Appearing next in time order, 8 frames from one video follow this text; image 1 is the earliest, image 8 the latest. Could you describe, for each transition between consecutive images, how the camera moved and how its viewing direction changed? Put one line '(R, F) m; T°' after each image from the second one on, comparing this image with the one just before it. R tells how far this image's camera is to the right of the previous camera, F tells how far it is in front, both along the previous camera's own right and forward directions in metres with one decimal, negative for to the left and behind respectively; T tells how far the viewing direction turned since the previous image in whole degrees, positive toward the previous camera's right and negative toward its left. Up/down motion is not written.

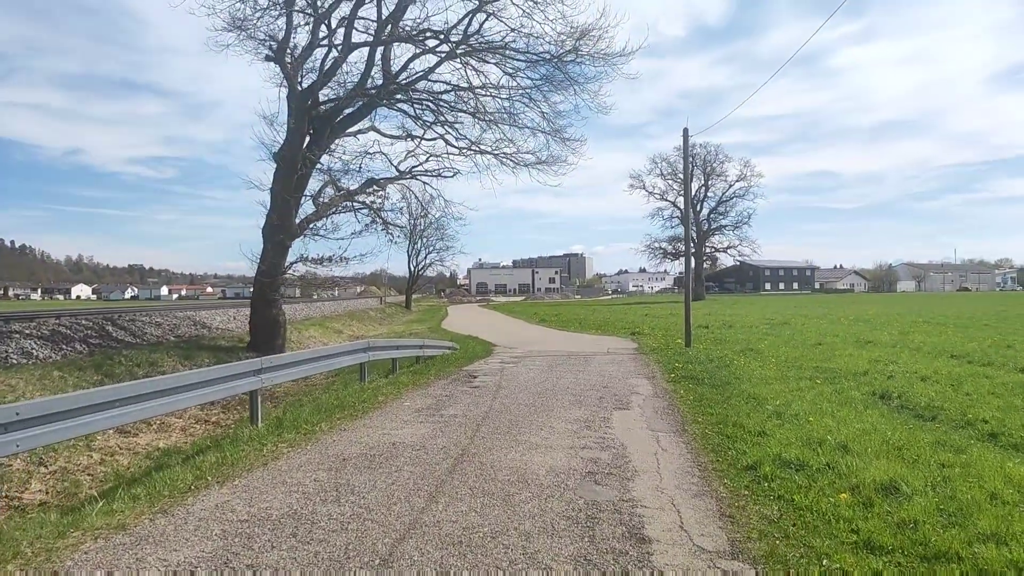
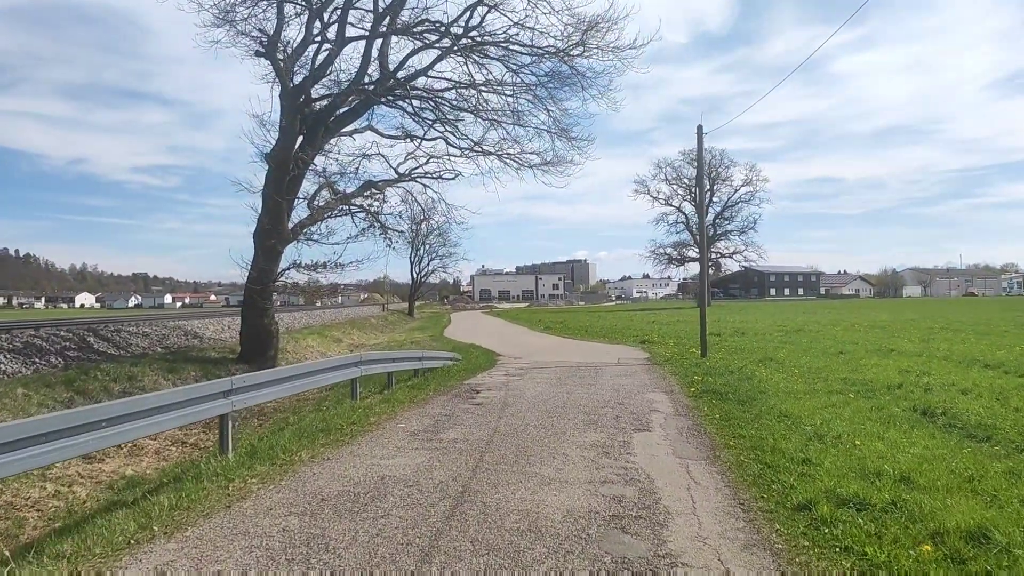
(0.0, +1.0) m; 0°
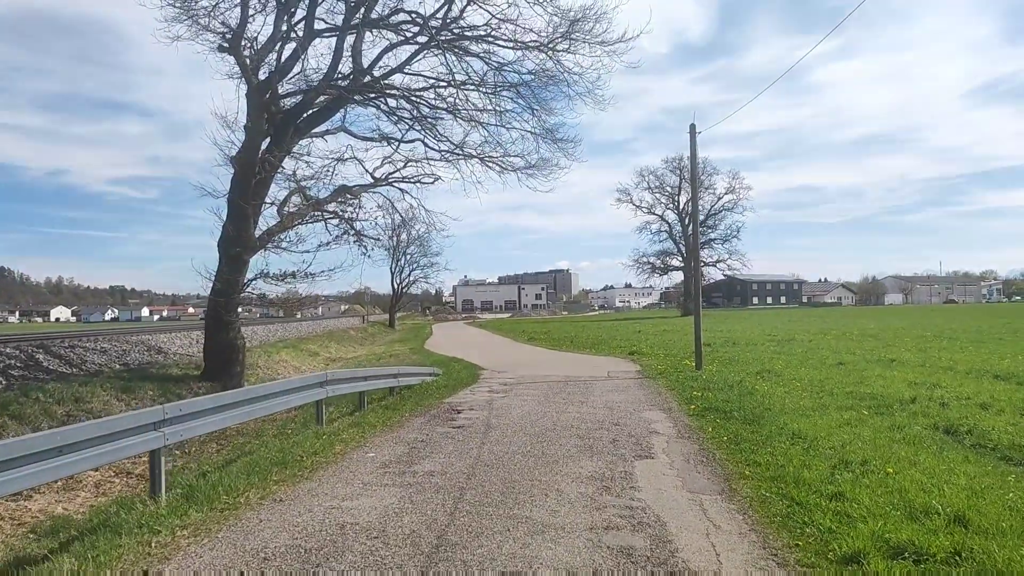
(0.0, +1.0) m; +1°
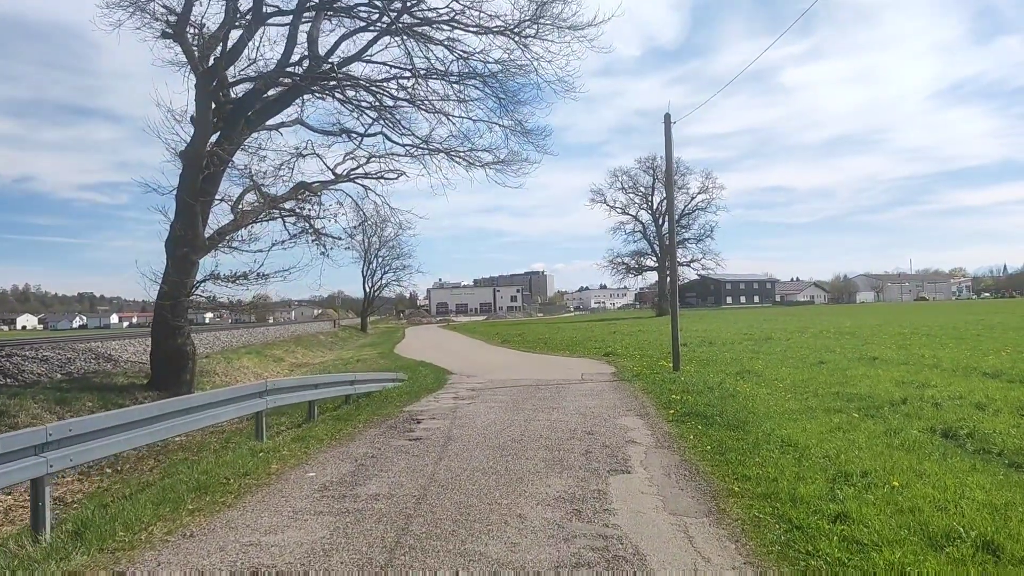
(+0.1, +0.9) m; +2°
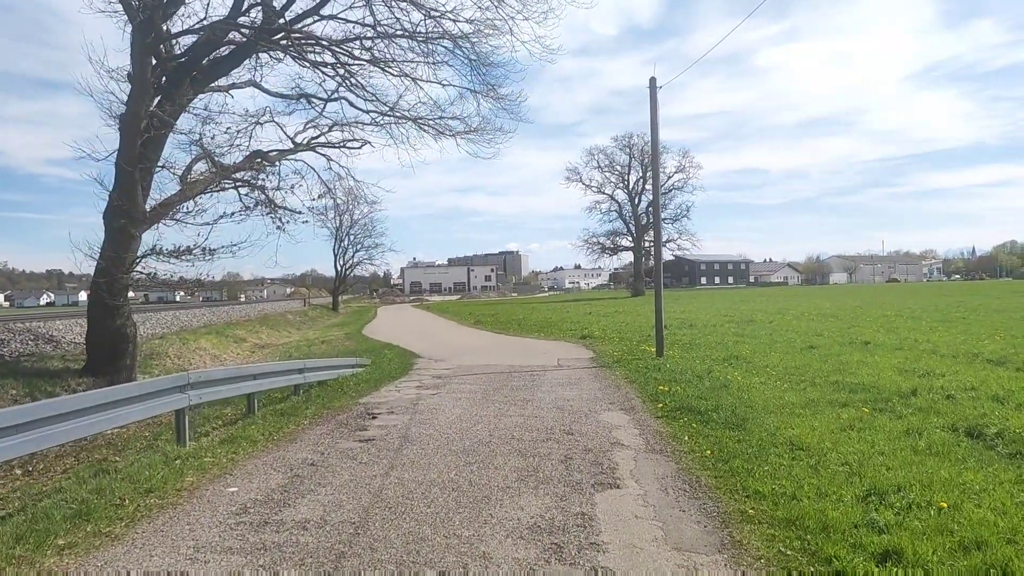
(+0.1, +1.2) m; +2°
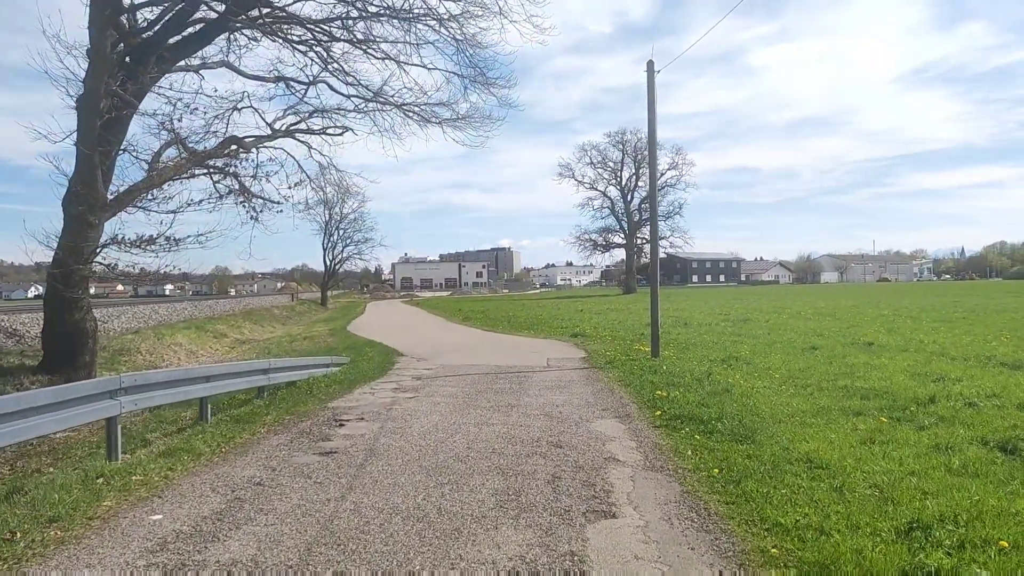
(+0.1, +0.9) m; +1°
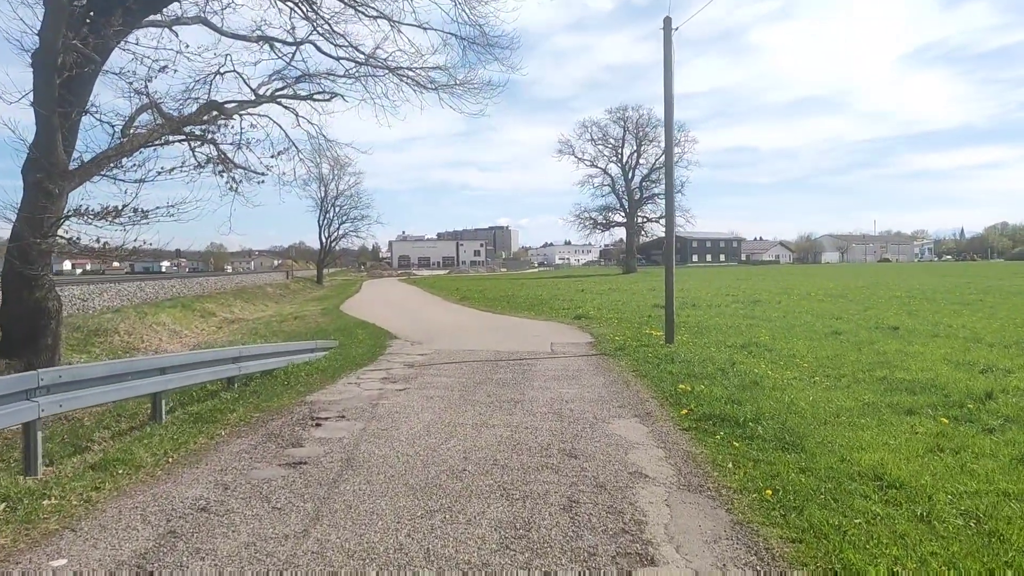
(-0.1, +1.1) m; 0°
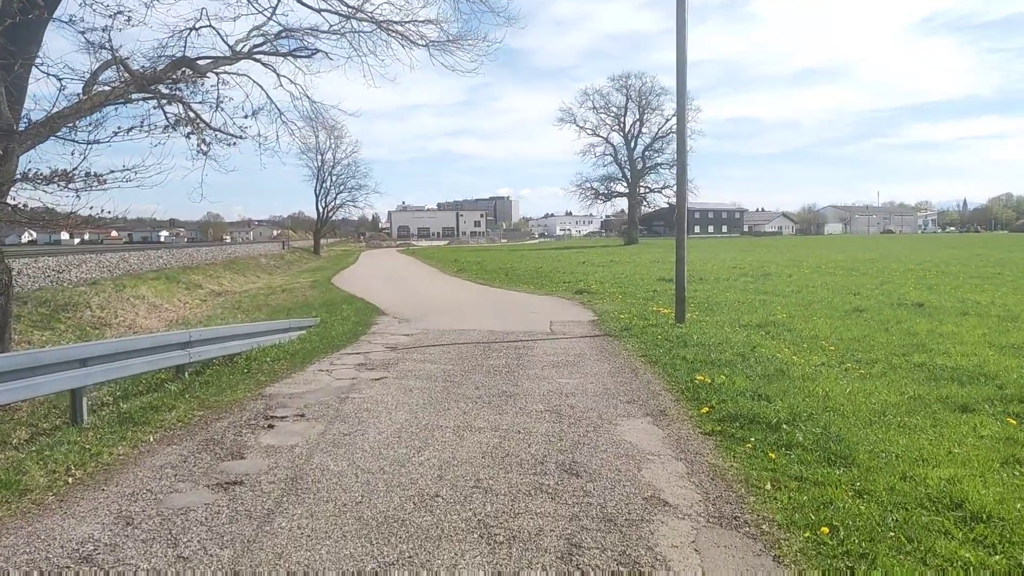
(+0.1, +1.1) m; 0°
